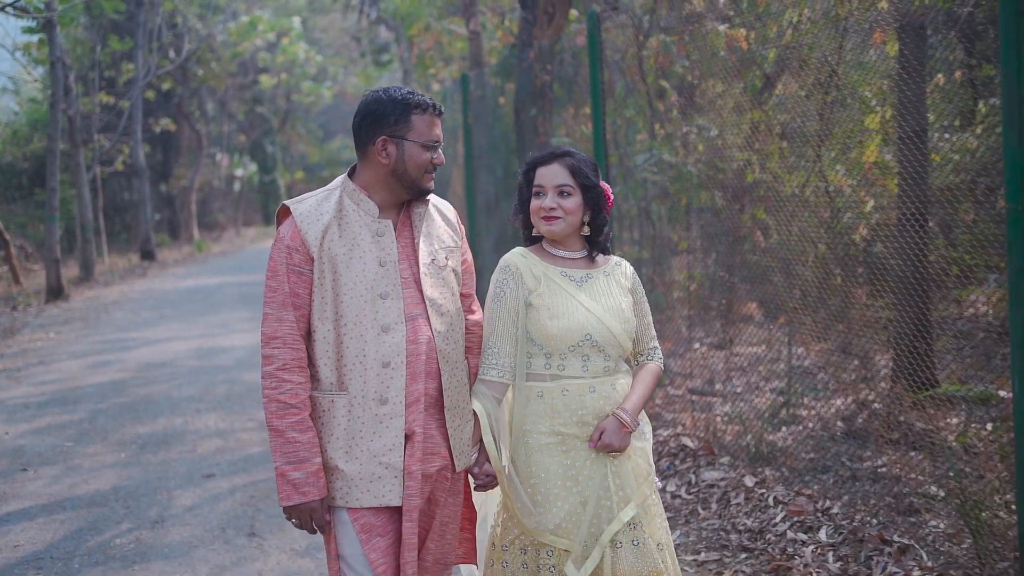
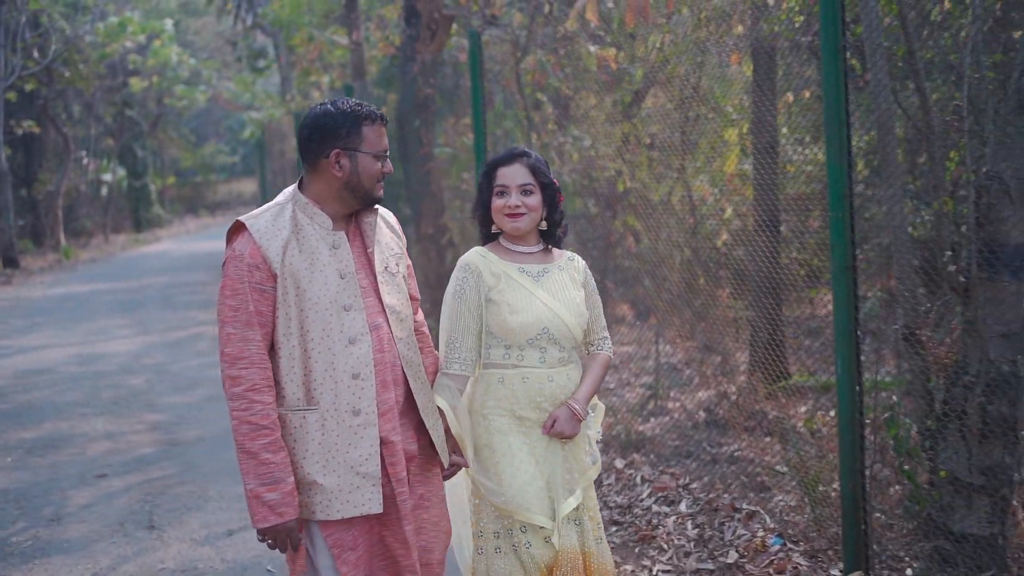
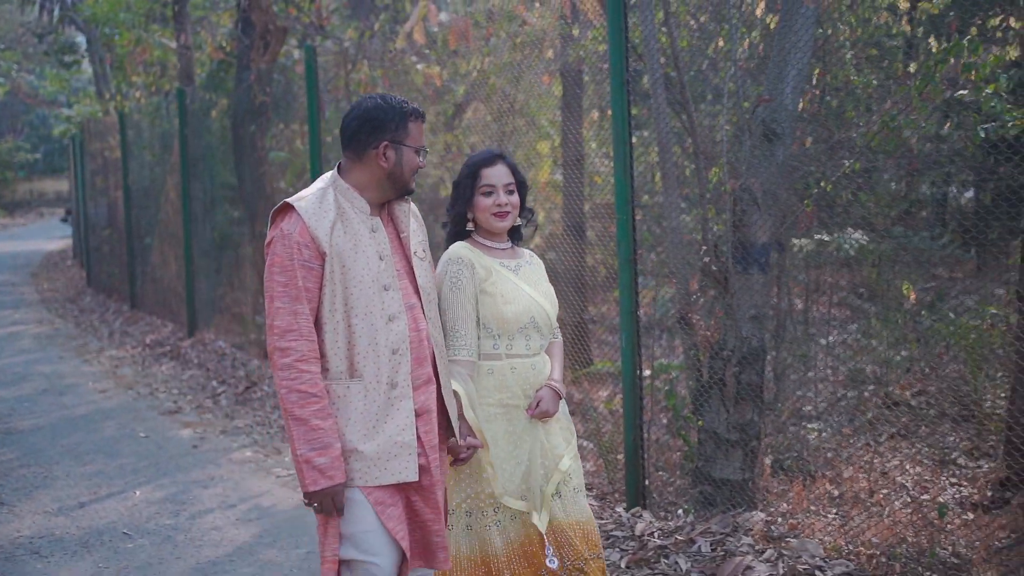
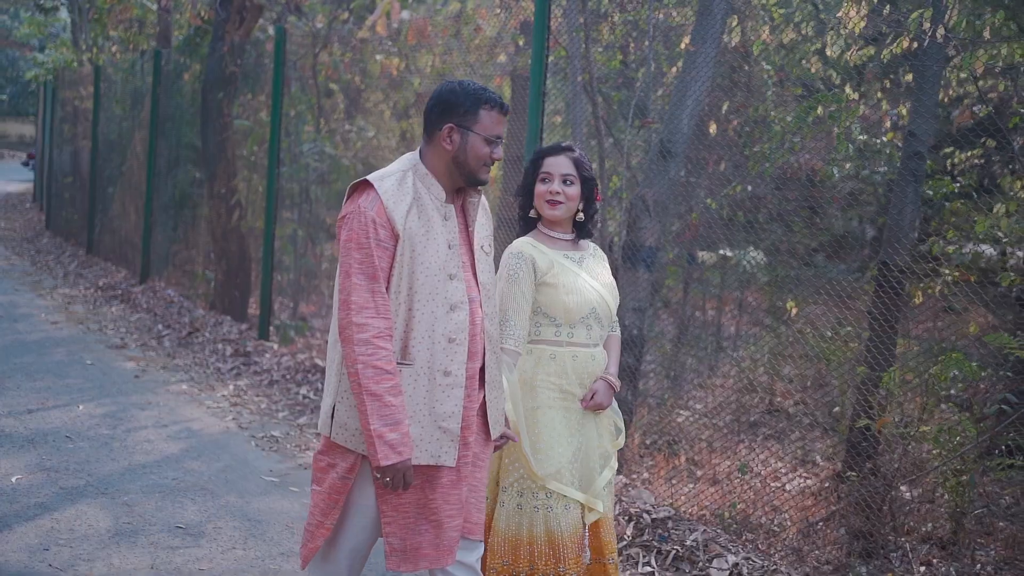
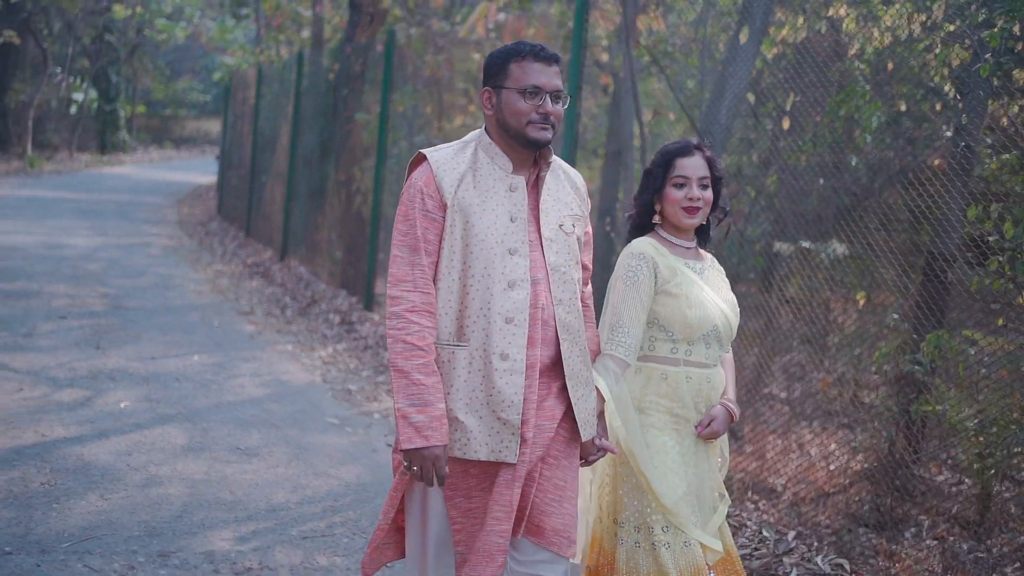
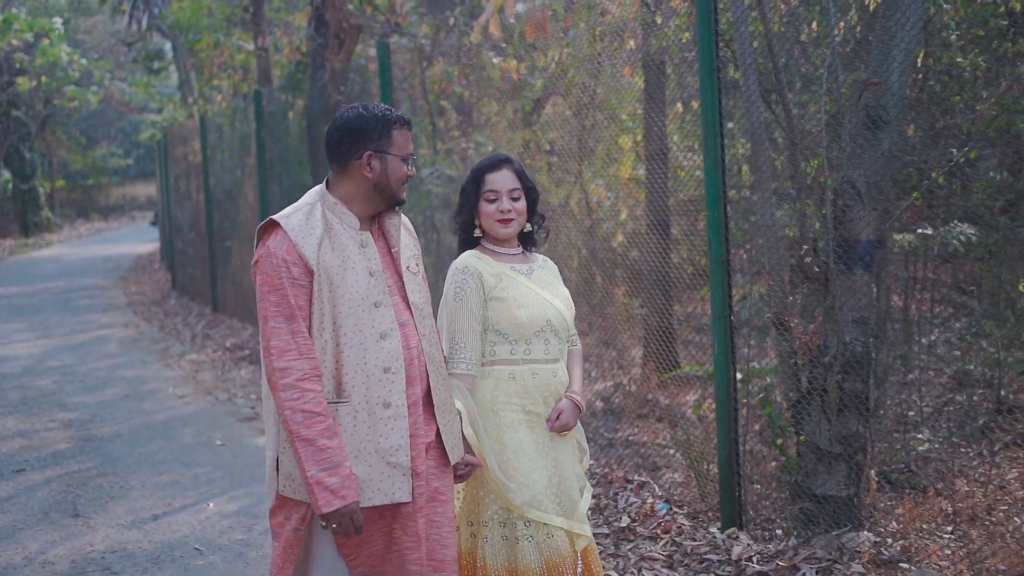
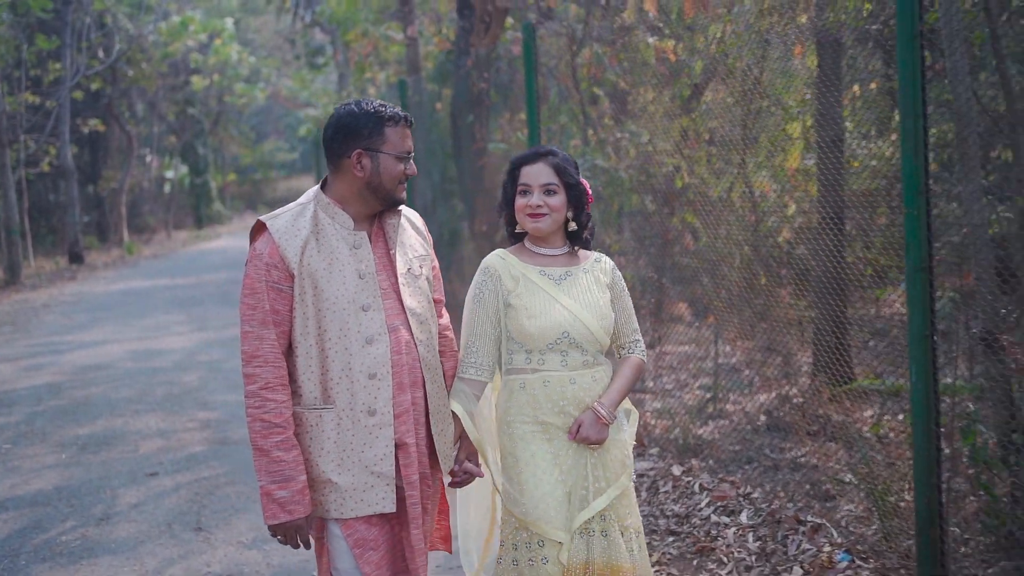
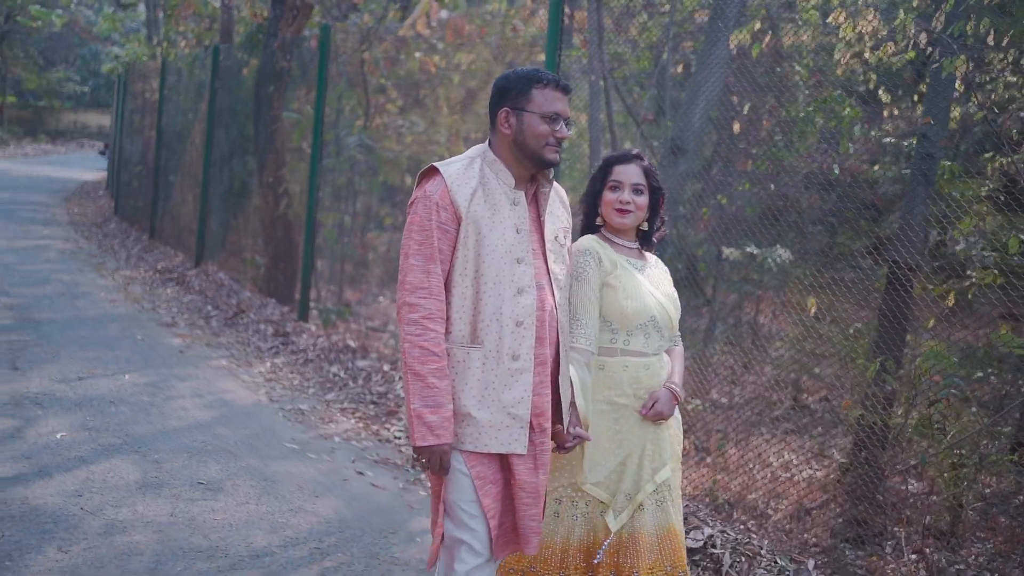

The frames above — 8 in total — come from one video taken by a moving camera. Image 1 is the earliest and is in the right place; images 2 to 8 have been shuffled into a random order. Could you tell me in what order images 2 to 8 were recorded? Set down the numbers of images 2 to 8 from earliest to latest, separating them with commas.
7, 2, 6, 3, 4, 8, 5
